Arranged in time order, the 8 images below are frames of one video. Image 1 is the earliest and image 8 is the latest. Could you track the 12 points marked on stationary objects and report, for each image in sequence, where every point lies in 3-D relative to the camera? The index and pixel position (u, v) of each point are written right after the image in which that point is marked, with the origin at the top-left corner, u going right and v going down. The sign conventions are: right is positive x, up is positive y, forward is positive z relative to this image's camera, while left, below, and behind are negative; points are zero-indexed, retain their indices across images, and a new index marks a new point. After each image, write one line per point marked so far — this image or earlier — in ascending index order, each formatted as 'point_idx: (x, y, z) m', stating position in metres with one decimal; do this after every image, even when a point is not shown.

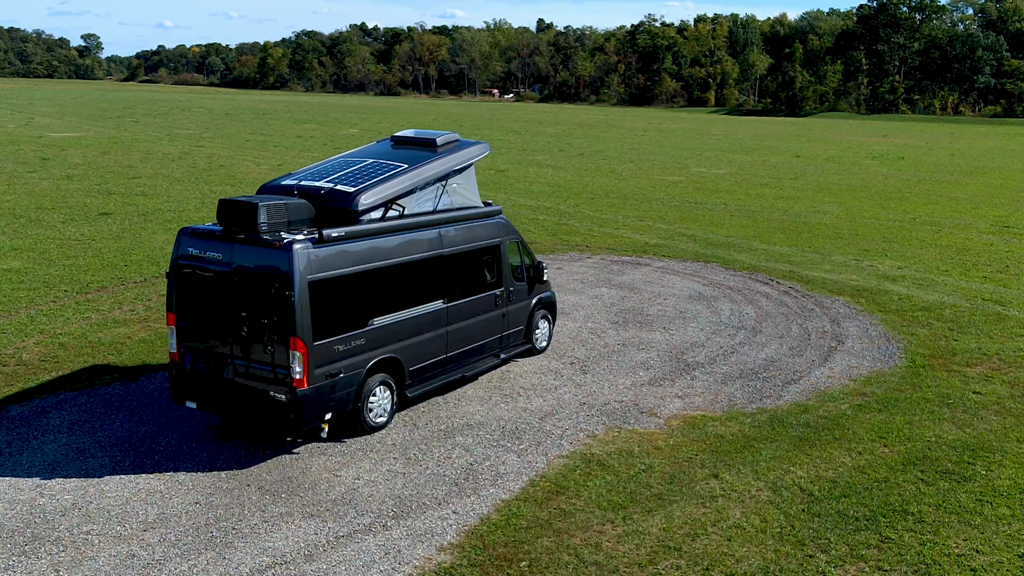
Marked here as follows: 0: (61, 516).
0: (-4.3, -2.1, +9.1) m
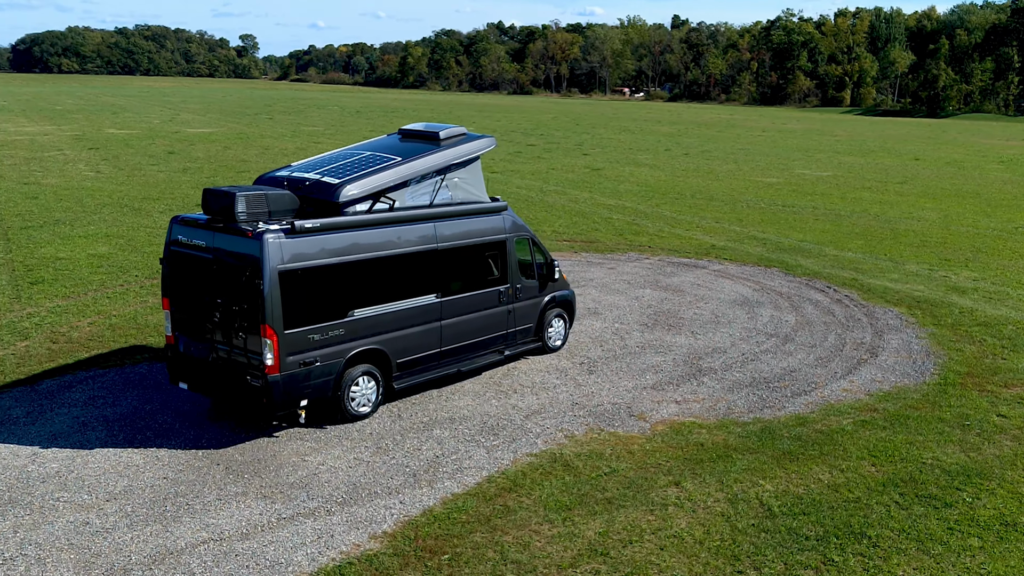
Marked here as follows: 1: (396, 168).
0: (-4.7, -1.9, +9.7) m
1: (-1.4, +1.3, +11.4) m
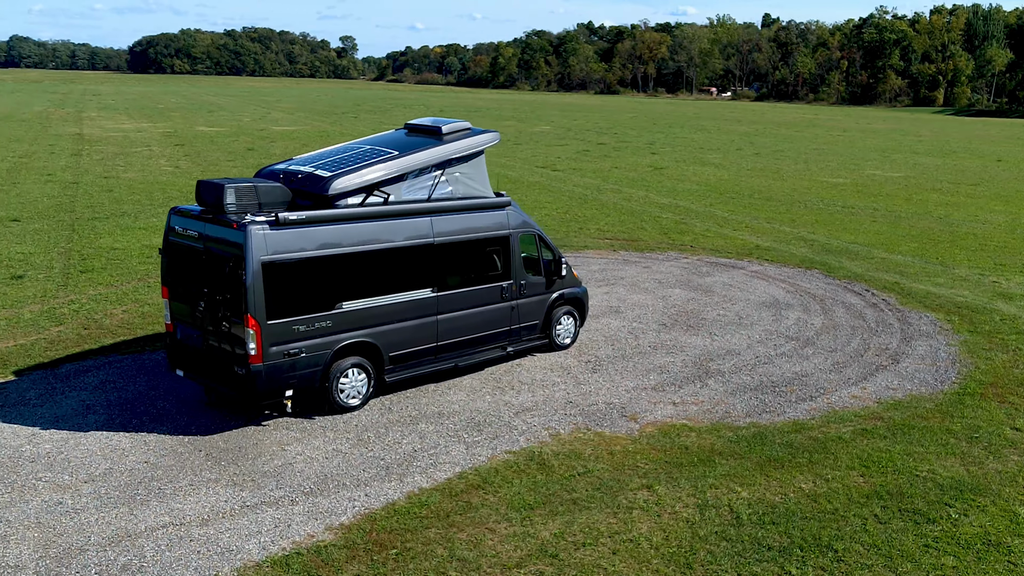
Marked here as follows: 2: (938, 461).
0: (-5.0, -1.8, +10.0) m
1: (-1.4, +1.4, +11.4) m
2: (+4.1, -1.7, +9.3) m
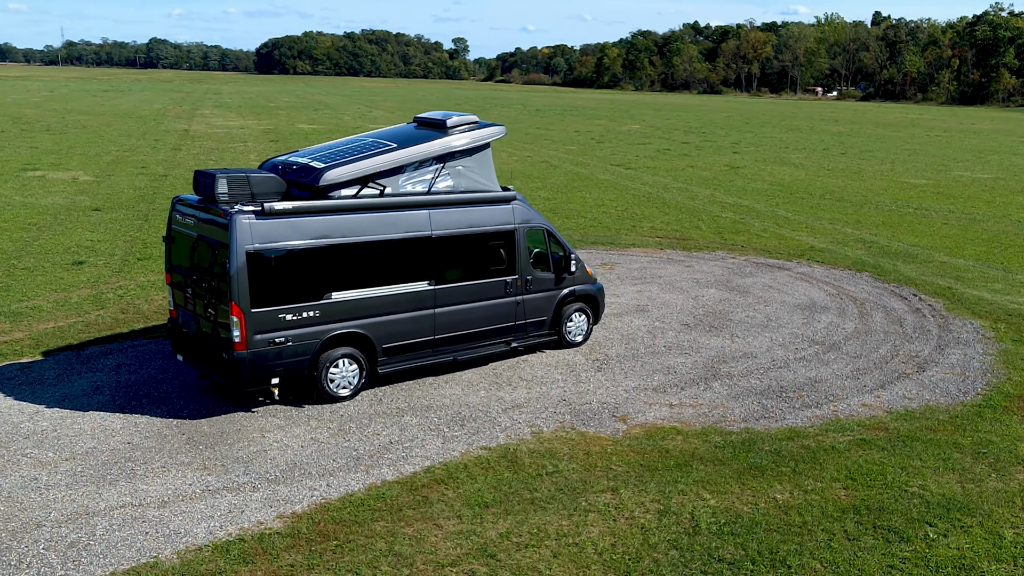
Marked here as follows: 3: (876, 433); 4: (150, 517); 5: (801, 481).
0: (-5.2, -1.6, +10.3) m
1: (-1.4, +1.5, +11.3) m
2: (+3.7, -1.7, +8.6) m
3: (+3.6, -1.4, +9.6) m
4: (-3.1, -2.0, +8.4) m
5: (+2.6, -1.7, +8.7) m
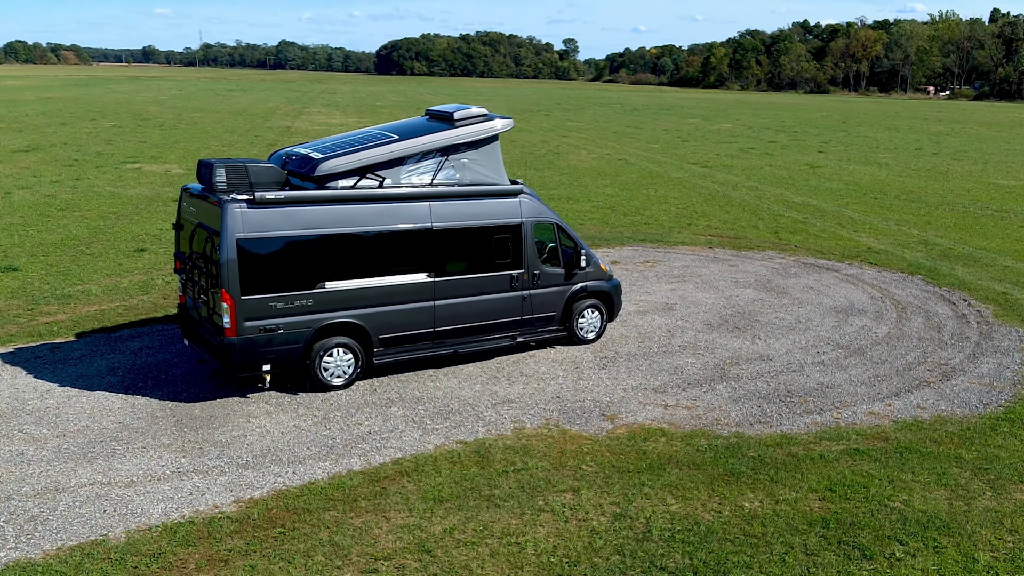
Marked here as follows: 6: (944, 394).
0: (-5.3, -1.4, +10.6) m
1: (-1.4, +1.6, +11.2) m
2: (+3.4, -1.7, +8.0) m
3: (+3.3, -1.4, +9.0) m
4: (-3.5, -1.8, +8.6) m
5: (+2.2, -1.7, +8.1) m
6: (+4.6, -1.1, +10.3) m
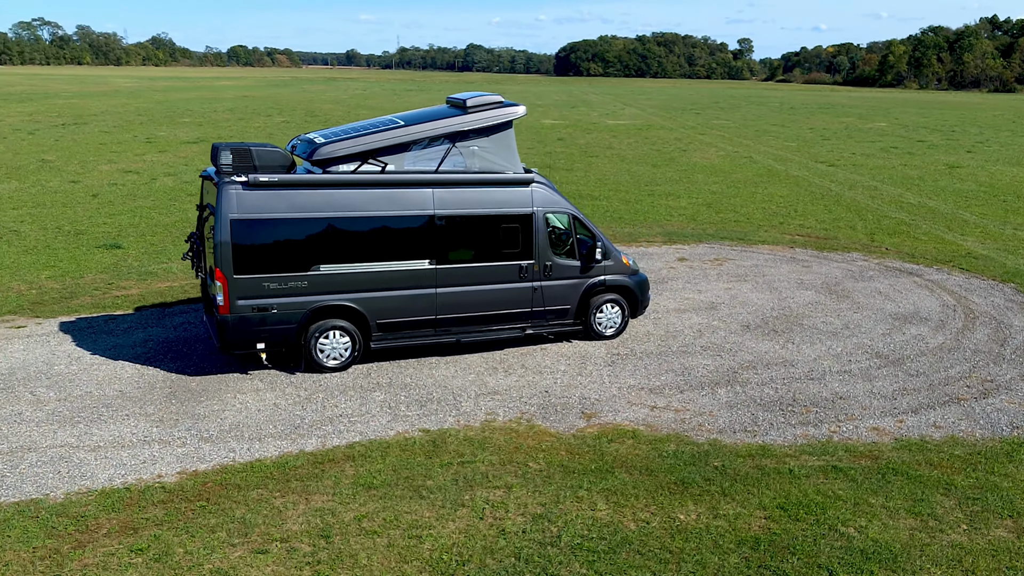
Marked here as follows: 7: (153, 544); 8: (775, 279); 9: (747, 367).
0: (-5.4, -1.0, +11.1) m
1: (-1.3, +1.8, +11.0) m
2: (+2.7, -1.7, +7.1) m
3: (+2.9, -1.4, +8.1) m
4: (-4.0, -1.6, +8.8) m
5: (+1.6, -1.6, +7.4) m
6: (+4.3, -1.2, +9.1) m
7: (-2.7, -1.9, +7.2) m
8: (+4.0, +0.1, +14.9) m
9: (+2.6, -0.9, +10.6) m
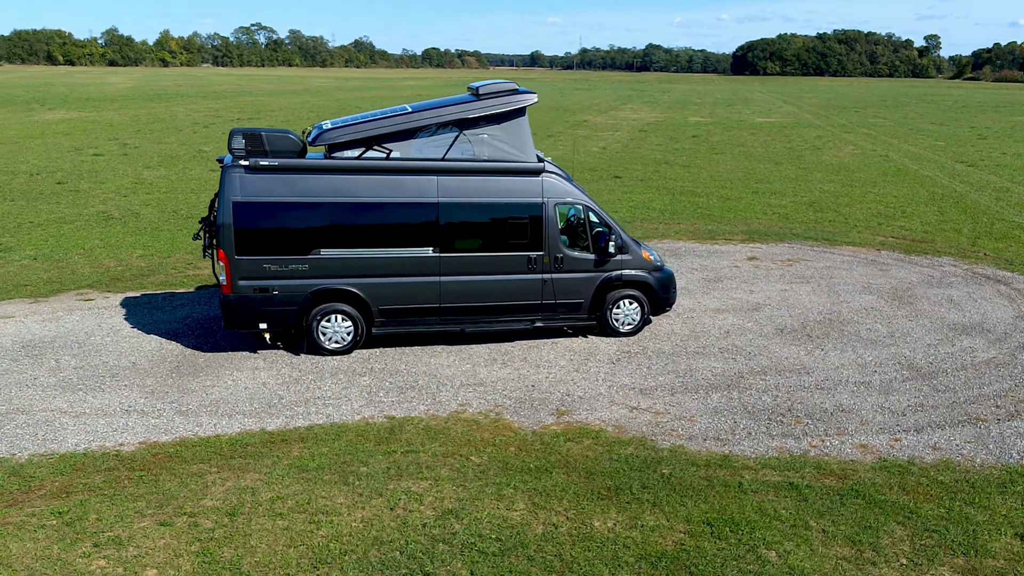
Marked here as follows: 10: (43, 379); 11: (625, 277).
0: (-5.2, -0.7, +11.7) m
1: (-1.2, +2.0, +10.8) m
2: (+2.0, -1.7, +6.3) m
3: (+2.3, -1.4, +7.2) m
4: (-4.3, -1.3, +9.1) m
5: (+0.9, -1.6, +6.8) m
6: (+3.9, -1.2, +8.0) m
7: (-3.3, -1.7, +7.3) m
8: (+4.7, +0.1, +13.8) m
9: (+2.5, -0.9, +9.9) m
10: (-5.1, -1.0, +10.5) m
11: (+1.4, +0.2, +11.2) m
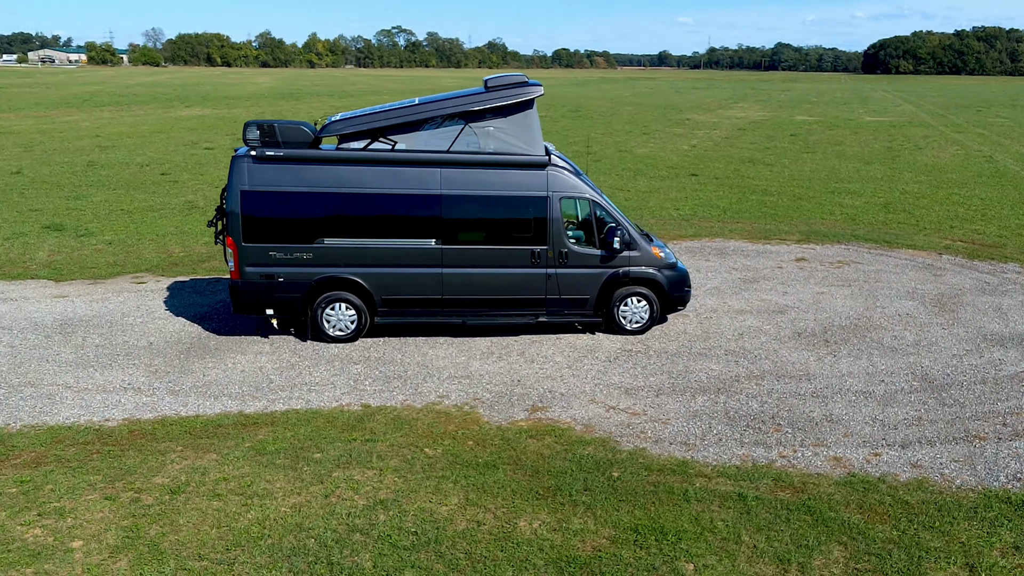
0: (-5.1, -0.5, +12.1) m
1: (-1.1, +2.1, +10.8) m
2: (+1.4, -1.6, +5.9) m
3: (+1.9, -1.4, +6.8) m
4: (-4.5, -1.1, +9.5) m
5: (+0.4, -1.5, +6.6) m
6: (+3.6, -1.3, +7.4) m
7: (-3.7, -1.5, +7.6) m
8: (+5.0, 0.0, +13.0) m
9: (+2.4, -0.9, +9.4) m
10: (-5.1, -0.7, +10.9) m
11: (+1.4, +0.2, +10.9) m
